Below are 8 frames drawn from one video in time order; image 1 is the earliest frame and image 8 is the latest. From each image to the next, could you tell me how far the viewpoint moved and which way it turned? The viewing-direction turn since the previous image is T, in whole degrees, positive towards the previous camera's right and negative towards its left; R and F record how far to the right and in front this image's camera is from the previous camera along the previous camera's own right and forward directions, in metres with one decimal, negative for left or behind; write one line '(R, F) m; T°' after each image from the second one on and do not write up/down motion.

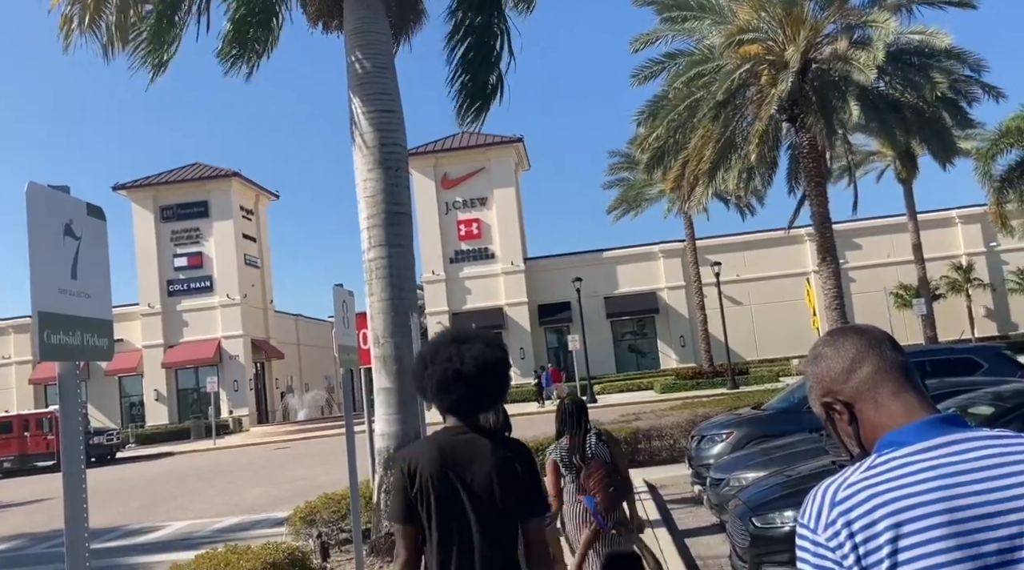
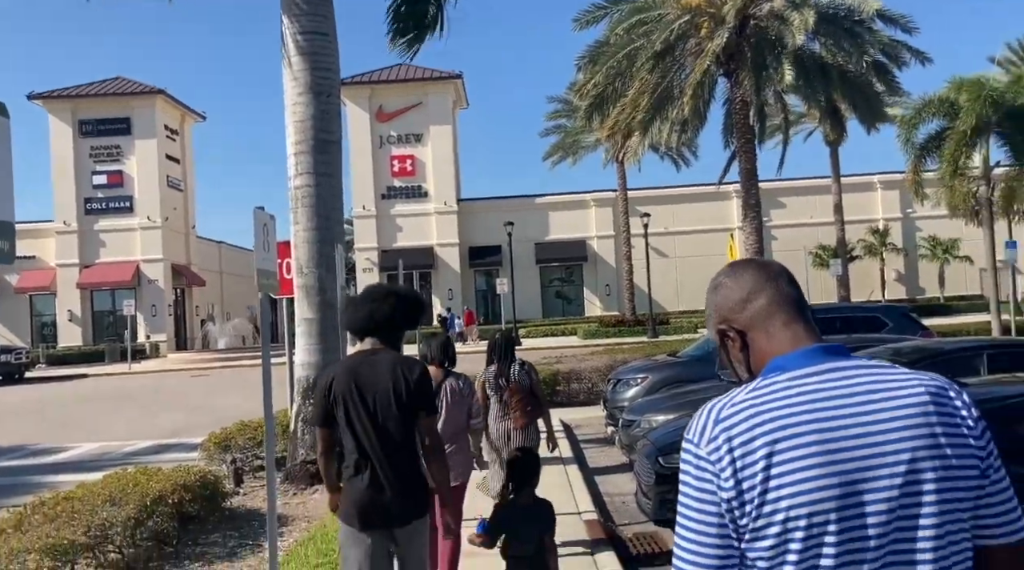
(0.0, 0.0) m; +5°
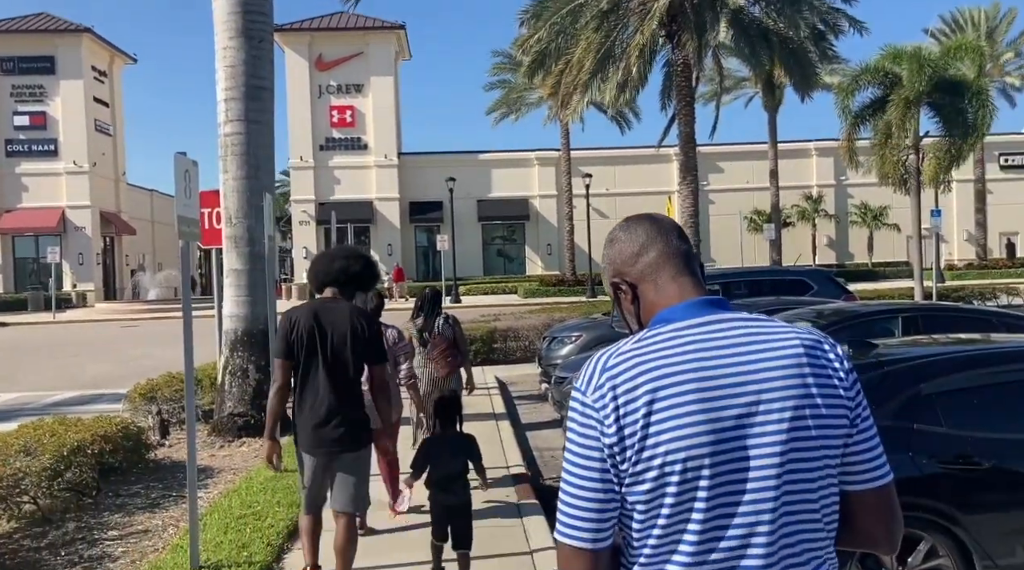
(+0.1, 0.0) m; +4°
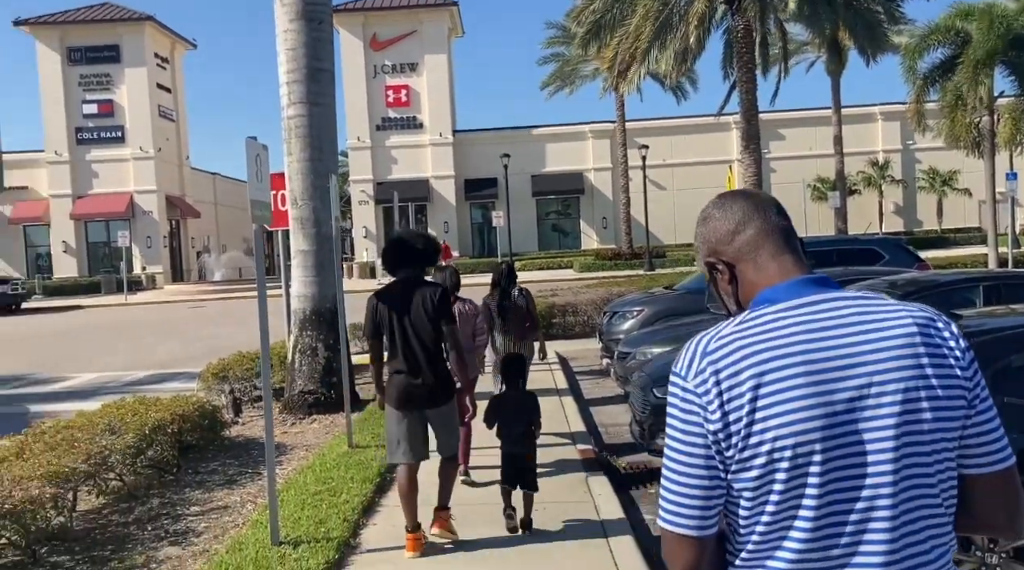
(-0.1, 0.0) m; -4°
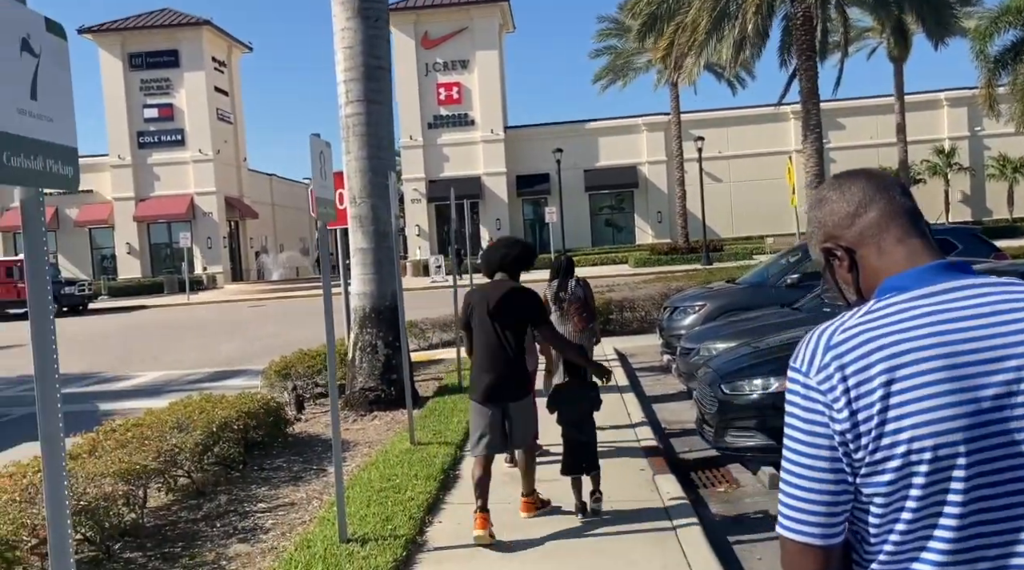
(-0.1, +0.1) m; -3°
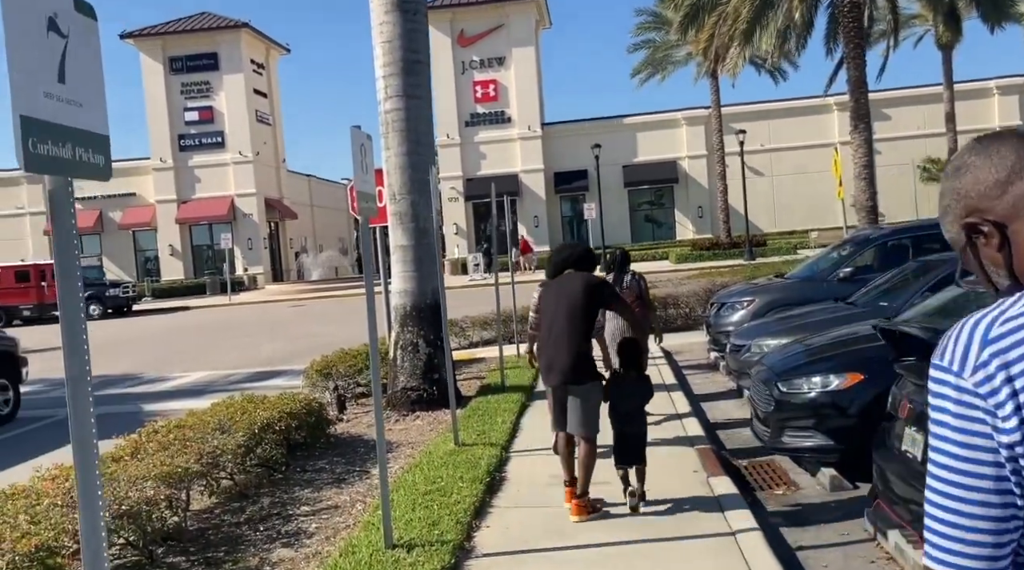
(-0.1, +0.2) m; -2°
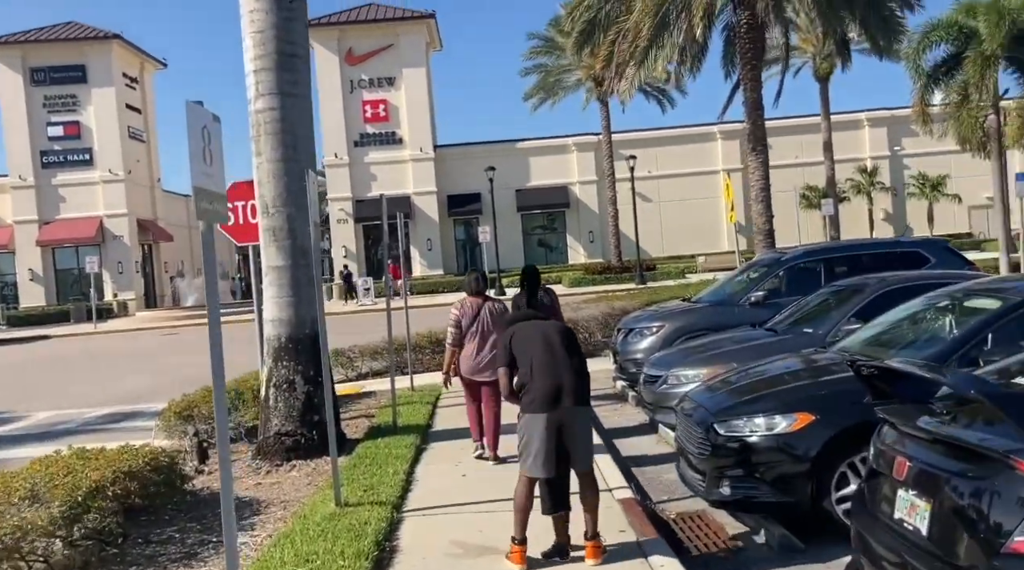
(0.0, +1.1) m; +7°
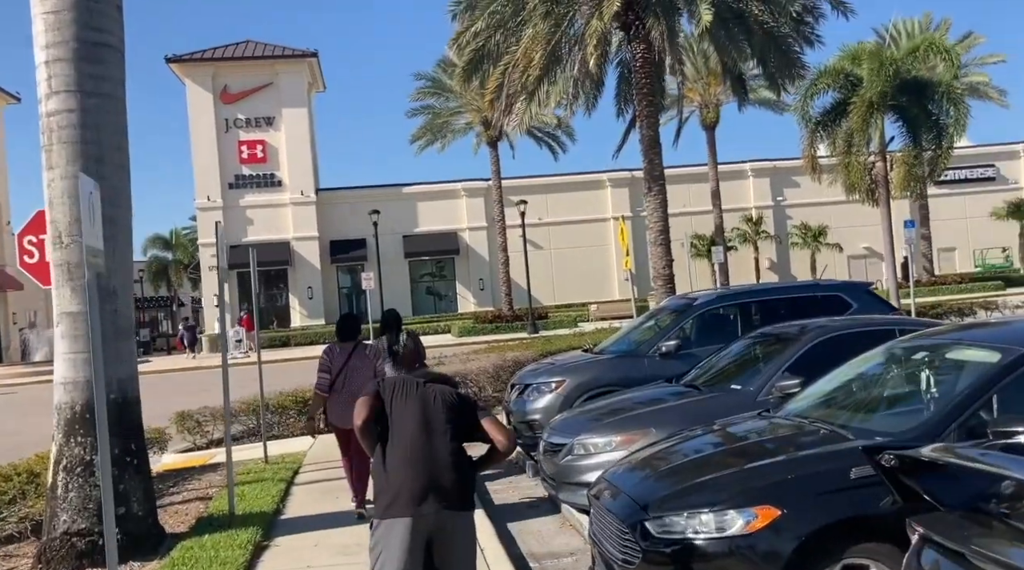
(+0.2, +1.5) m; +7°
